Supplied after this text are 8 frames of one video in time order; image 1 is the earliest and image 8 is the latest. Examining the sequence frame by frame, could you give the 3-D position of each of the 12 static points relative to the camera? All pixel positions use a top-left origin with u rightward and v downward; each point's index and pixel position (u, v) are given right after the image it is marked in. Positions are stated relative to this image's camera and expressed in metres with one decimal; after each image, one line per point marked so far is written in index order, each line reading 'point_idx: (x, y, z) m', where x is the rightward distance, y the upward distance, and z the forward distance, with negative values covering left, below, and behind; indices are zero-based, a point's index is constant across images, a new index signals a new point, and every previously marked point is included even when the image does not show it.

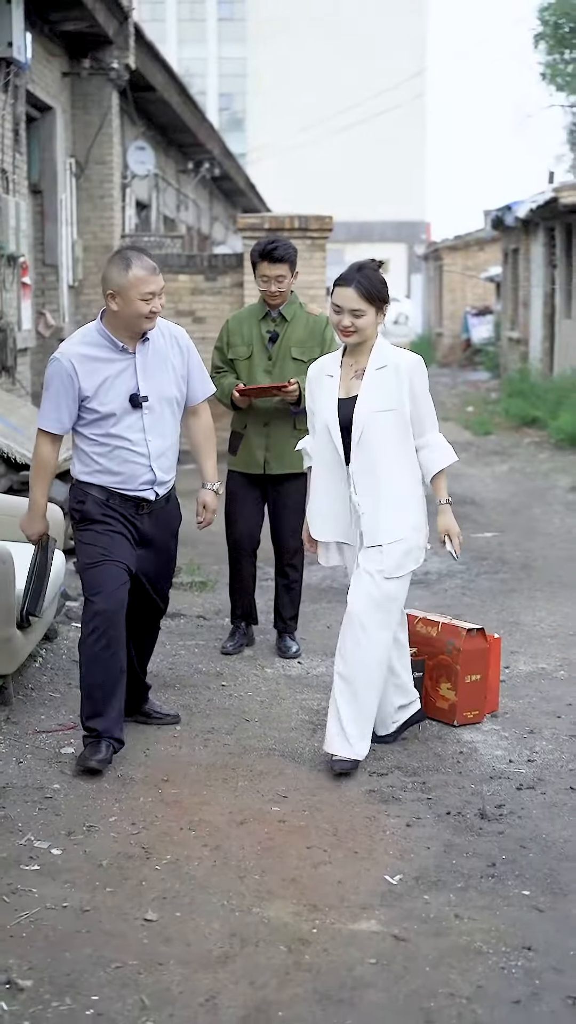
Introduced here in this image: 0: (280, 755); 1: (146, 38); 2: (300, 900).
0: (0.0, -0.6, +4.3) m
1: (-1.1, +3.5, +12.5) m
2: (0.0, -0.8, +3.3) m
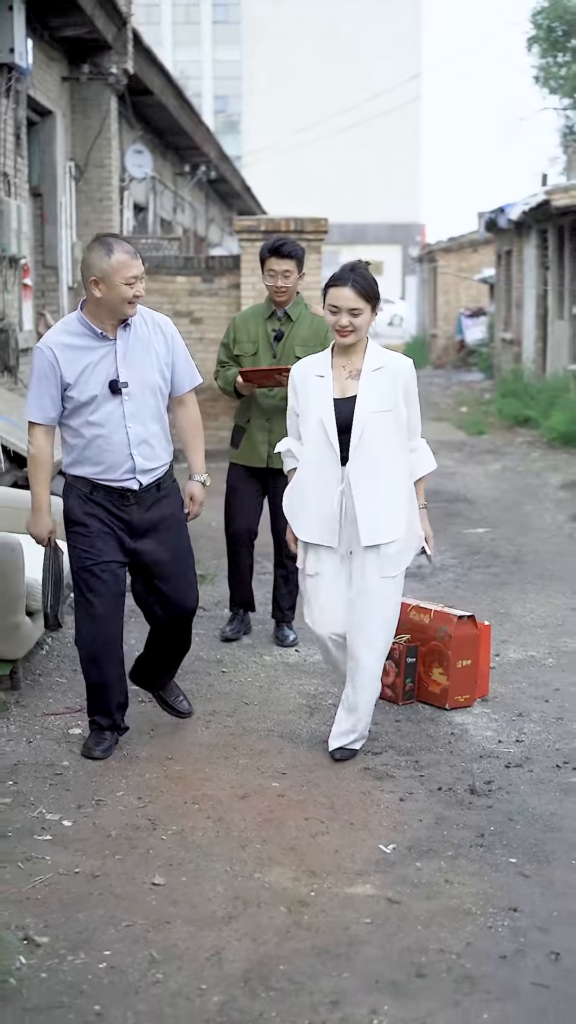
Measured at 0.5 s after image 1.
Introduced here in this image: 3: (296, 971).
0: (0.0, -0.6, +4.5) m
1: (-1.1, +3.6, +12.7) m
2: (0.0, -0.7, +3.5) m
3: (0.0, -0.8, +2.9) m
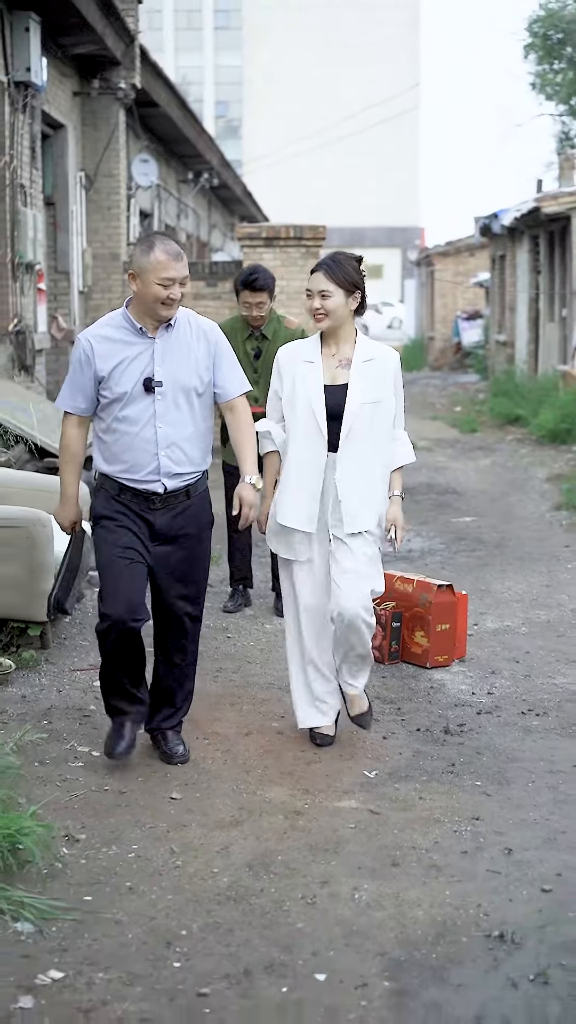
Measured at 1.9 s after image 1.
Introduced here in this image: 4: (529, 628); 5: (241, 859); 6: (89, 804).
0: (0.0, -0.5, +5.1) m
1: (-1.1, +3.6, +13.3) m
2: (0.0, -0.7, +4.1) m
3: (0.0, -0.7, +3.5) m
4: (+0.9, -0.4, +6.2) m
5: (-0.1, -0.7, +3.5) m
6: (-0.5, -0.7, +3.9) m
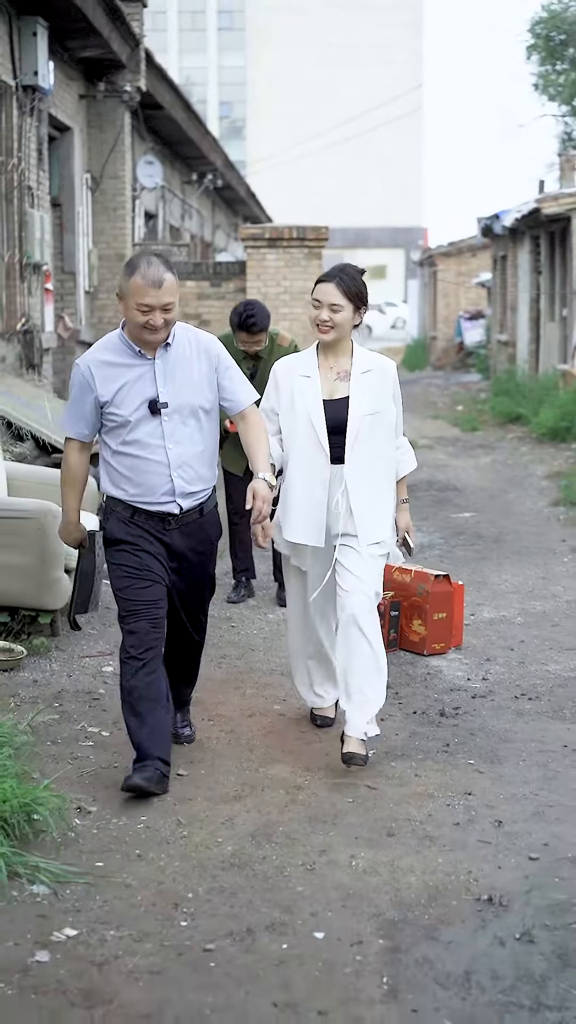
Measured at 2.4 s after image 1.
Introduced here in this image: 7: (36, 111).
0: (0.0, -0.5, +5.3) m
1: (-1.1, +3.6, +13.5) m
2: (0.0, -0.6, +4.3) m
3: (0.0, -0.7, +3.7) m
4: (+0.9, -0.4, +6.4) m
5: (-0.1, -0.7, +3.7) m
6: (-0.5, -0.6, +4.1) m
7: (-1.6, +2.5, +10.6) m
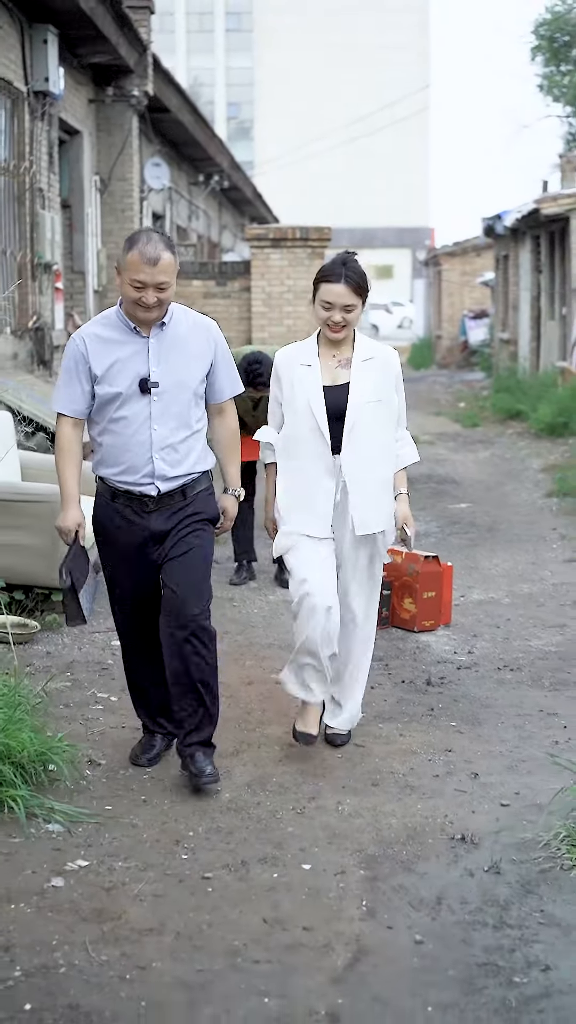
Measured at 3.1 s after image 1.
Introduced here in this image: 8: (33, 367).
0: (0.0, -0.5, +5.6) m
1: (-1.0, +3.7, +13.9) m
2: (0.0, -0.6, +4.6) m
3: (0.0, -0.7, +4.1) m
4: (+0.9, -0.4, +6.8) m
5: (-0.1, -0.7, +4.1) m
6: (-0.5, -0.6, +4.4) m
7: (-1.6, +2.6, +11.0) m
8: (-1.6, +0.9, +10.7) m
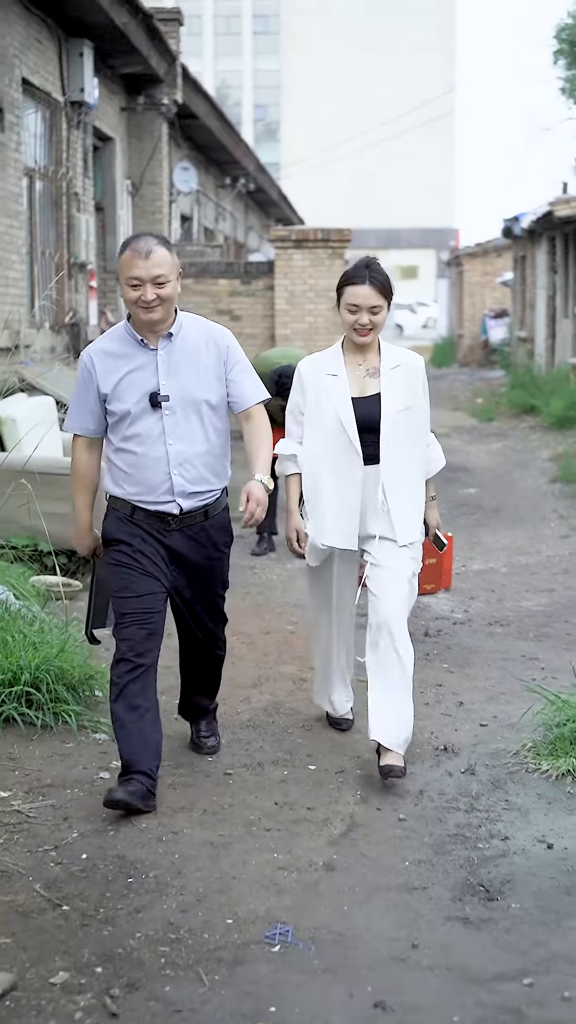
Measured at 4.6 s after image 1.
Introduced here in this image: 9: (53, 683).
0: (0.0, -0.3, +6.3) m
1: (-0.8, +3.8, +14.6) m
2: (0.0, -0.5, +5.3) m
3: (0.0, -0.6, +4.8) m
4: (+1.0, -0.3, +7.4) m
5: (-0.1, -0.5, +4.8) m
6: (-0.4, -0.5, +5.1) m
7: (-1.4, +2.7, +11.7) m
8: (-1.5, +1.0, +11.4) m
9: (-0.6, -0.5, +4.5) m
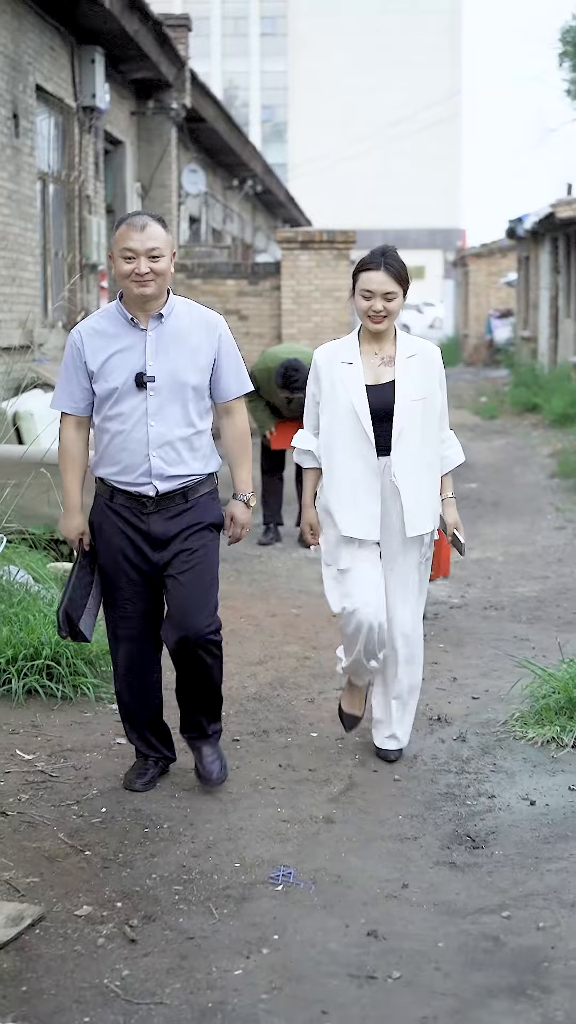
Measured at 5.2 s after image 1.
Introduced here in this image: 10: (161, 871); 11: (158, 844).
0: (0.0, -0.3, +6.6) m
1: (-0.8, +3.8, +14.9) m
2: (+0.1, -0.4, +5.6) m
3: (0.0, -0.5, +5.1) m
4: (+1.0, -0.2, +7.7) m
5: (-0.1, -0.5, +5.1) m
6: (-0.4, -0.4, +5.4) m
7: (-1.4, +2.7, +12.0) m
8: (-1.4, +1.1, +11.7) m
9: (-0.6, -0.4, +4.8) m
10: (-0.3, -0.7, +3.4) m
11: (-0.3, -0.7, +3.5) m
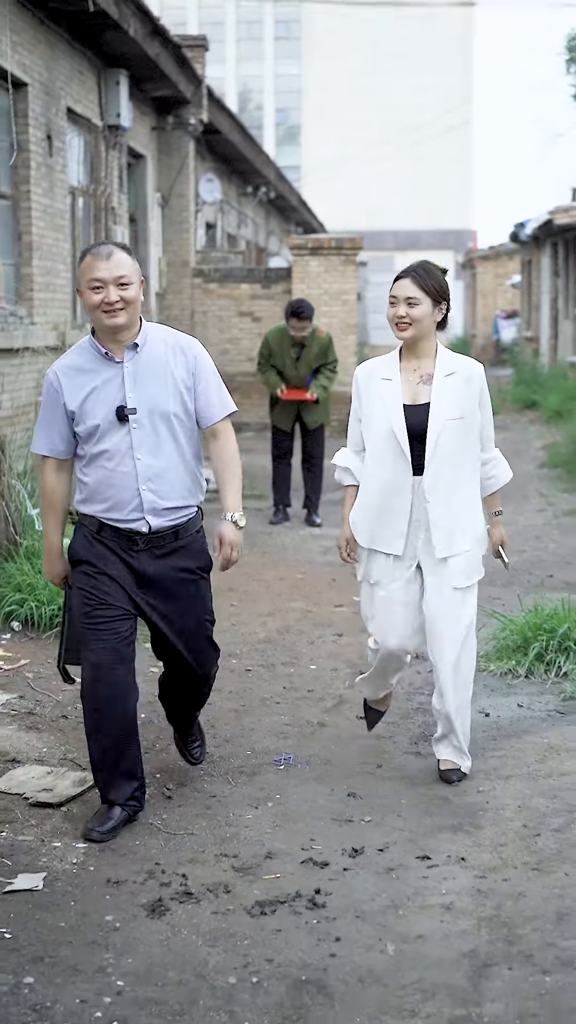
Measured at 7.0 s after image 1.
0: (+0.1, -0.2, +7.6) m
1: (-0.7, +3.9, +15.8) m
2: (+0.1, -0.3, +6.5) m
3: (0.0, -0.4, +6.0) m
4: (+1.0, -0.1, +8.7) m
5: (-0.1, -0.4, +6.0) m
6: (-0.4, -0.4, +6.4) m
7: (-1.3, +2.8, +13.0) m
8: (-1.4, +1.2, +12.6) m
9: (-0.6, -0.3, +5.7) m
10: (-0.3, -0.6, +4.3) m
11: (-0.3, -0.6, +4.5) m
